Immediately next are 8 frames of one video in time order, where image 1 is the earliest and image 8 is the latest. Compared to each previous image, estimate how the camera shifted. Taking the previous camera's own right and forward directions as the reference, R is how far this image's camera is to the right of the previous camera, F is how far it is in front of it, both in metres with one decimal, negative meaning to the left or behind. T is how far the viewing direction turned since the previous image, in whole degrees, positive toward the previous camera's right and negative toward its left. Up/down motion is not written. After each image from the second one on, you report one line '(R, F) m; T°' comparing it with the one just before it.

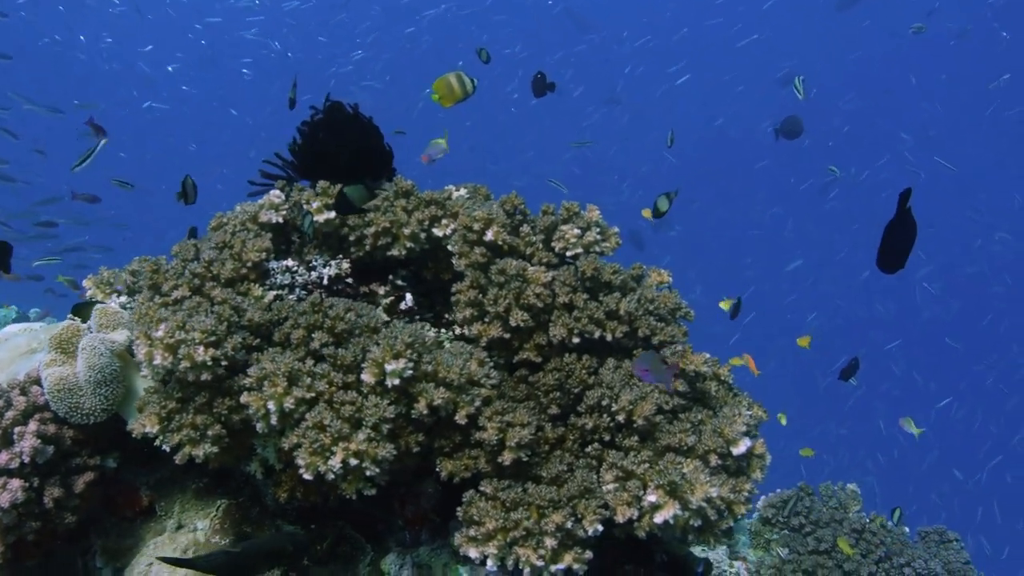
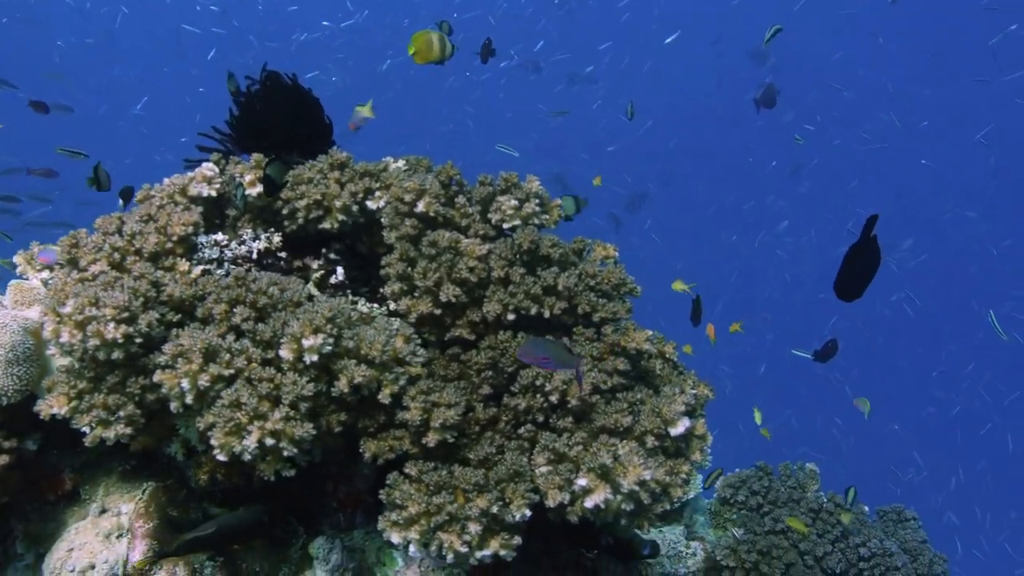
(+0.2, +0.2) m; +1°
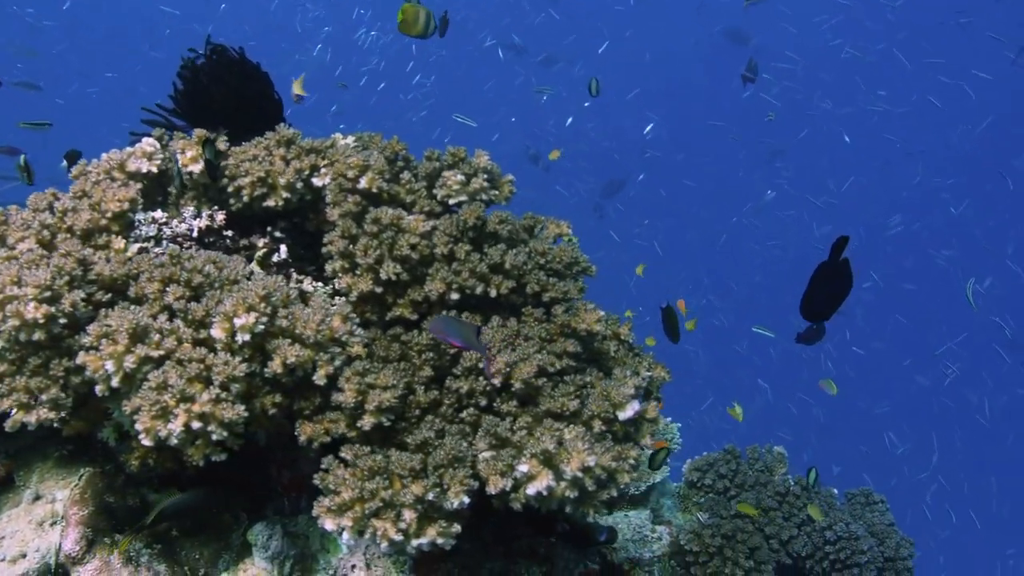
(+0.2, +0.1) m; +1°
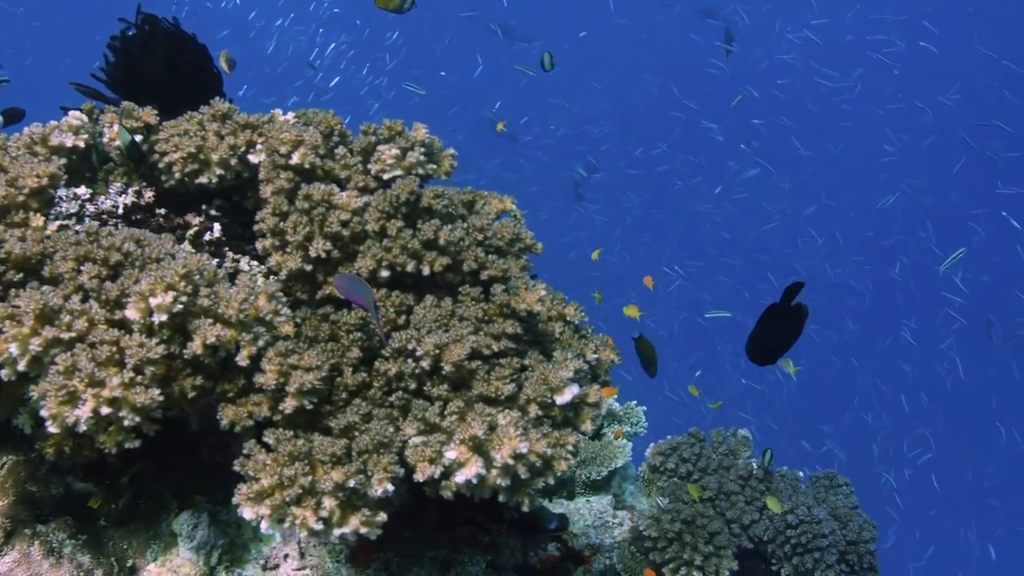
(+0.2, +0.2) m; +1°
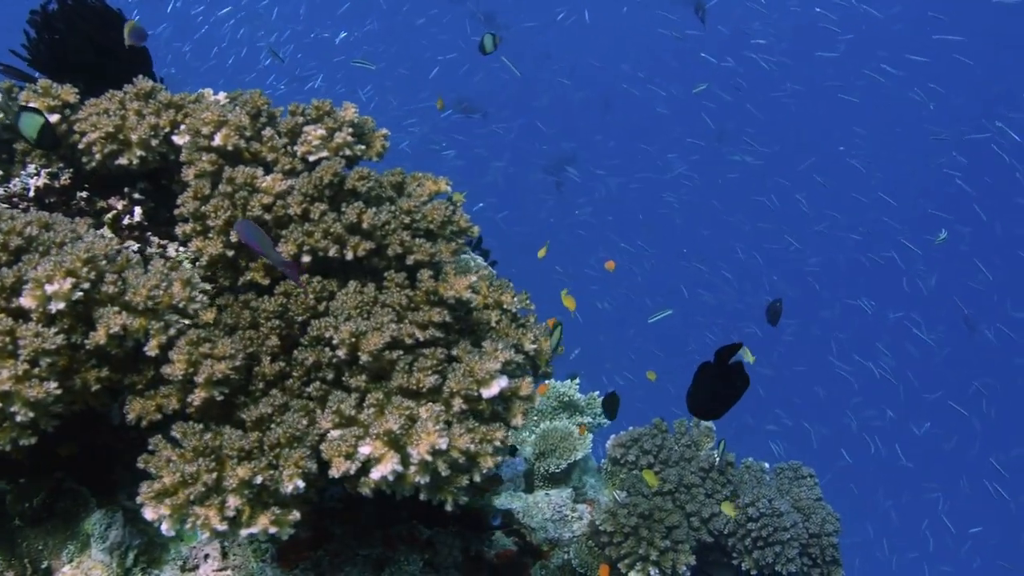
(+0.2, +0.2) m; +1°
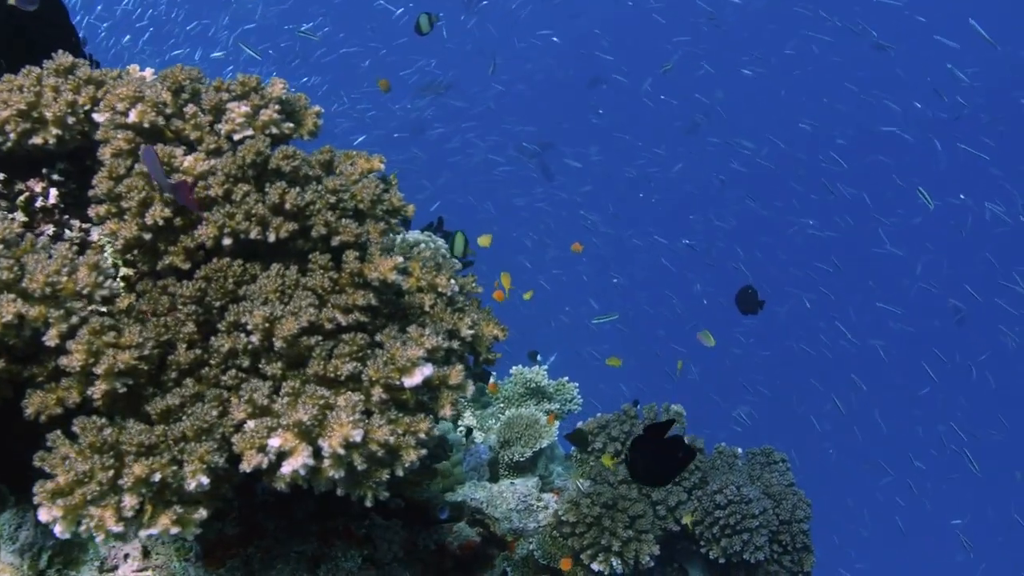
(+0.2, +0.2) m; 0°
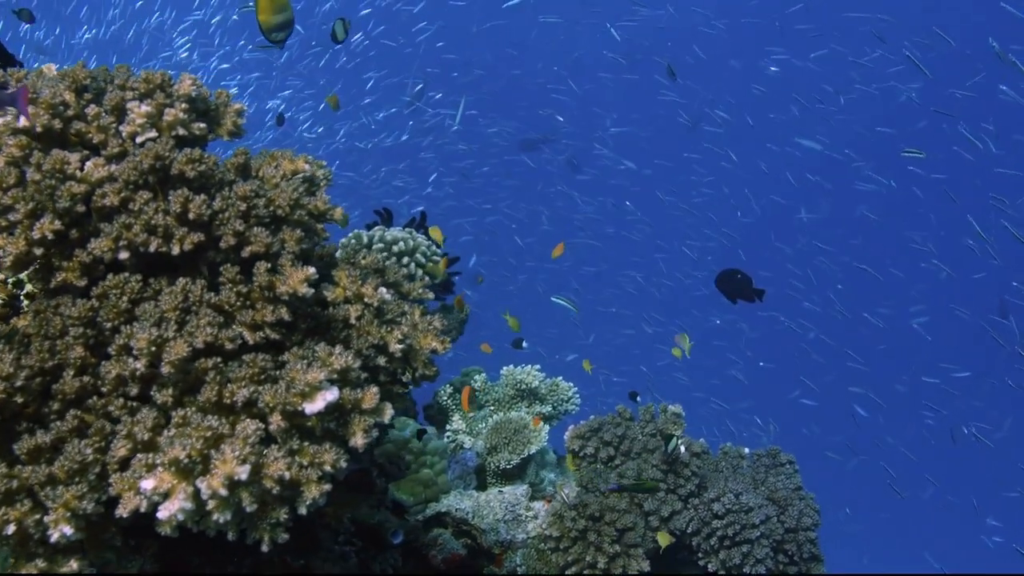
(+0.4, +0.4) m; -2°
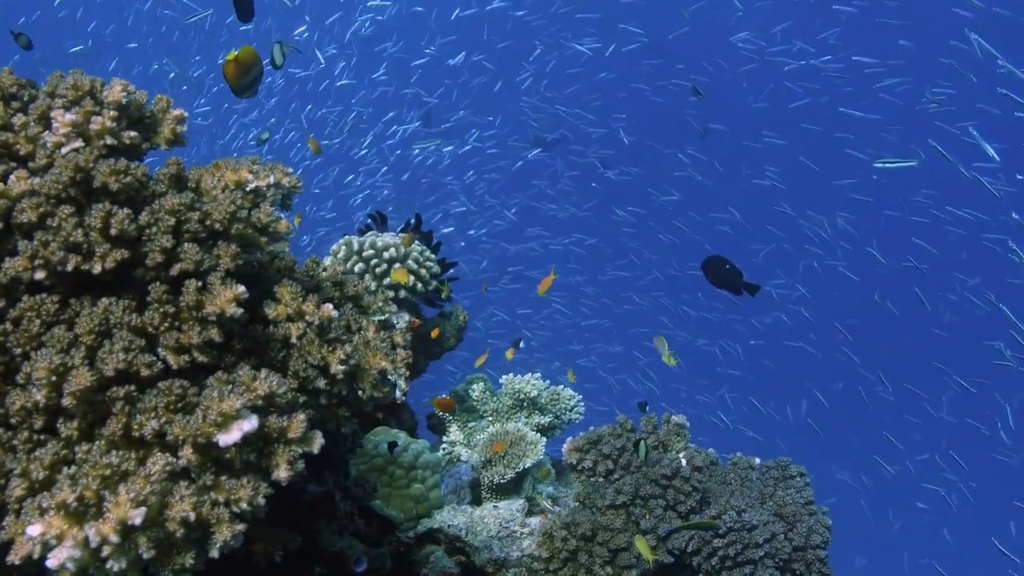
(+0.3, +0.3) m; -2°
